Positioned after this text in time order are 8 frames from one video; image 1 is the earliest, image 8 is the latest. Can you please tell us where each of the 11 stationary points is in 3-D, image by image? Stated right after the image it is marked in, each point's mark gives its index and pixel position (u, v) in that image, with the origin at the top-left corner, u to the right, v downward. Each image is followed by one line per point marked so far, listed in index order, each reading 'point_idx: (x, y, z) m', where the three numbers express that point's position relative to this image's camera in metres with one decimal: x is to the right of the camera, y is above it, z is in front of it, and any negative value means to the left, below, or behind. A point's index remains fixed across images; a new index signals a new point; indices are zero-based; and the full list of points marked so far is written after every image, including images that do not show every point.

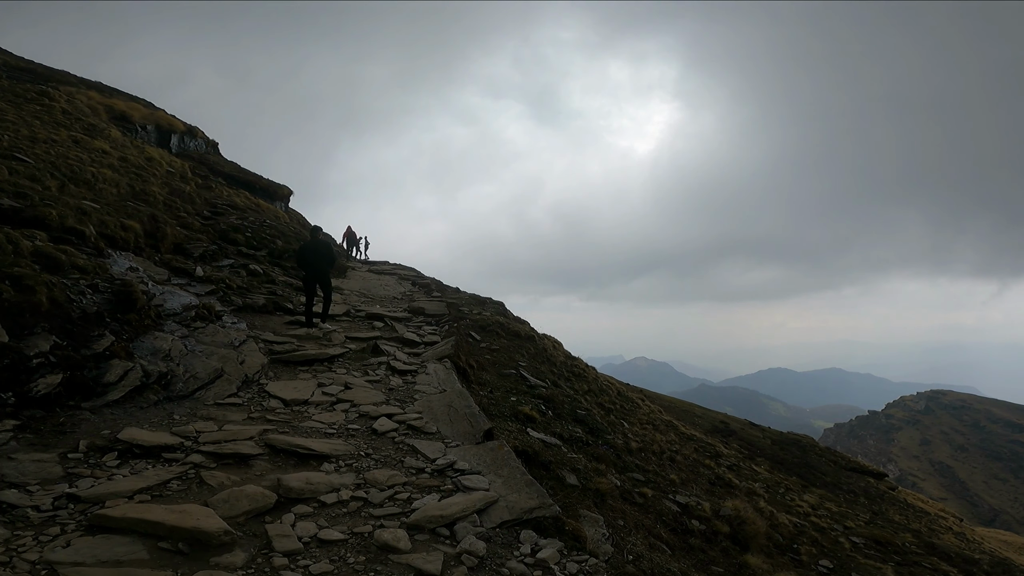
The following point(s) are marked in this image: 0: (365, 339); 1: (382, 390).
0: (-5.9, -2.1, +16.8) m
1: (-3.6, -2.9, +11.7) m
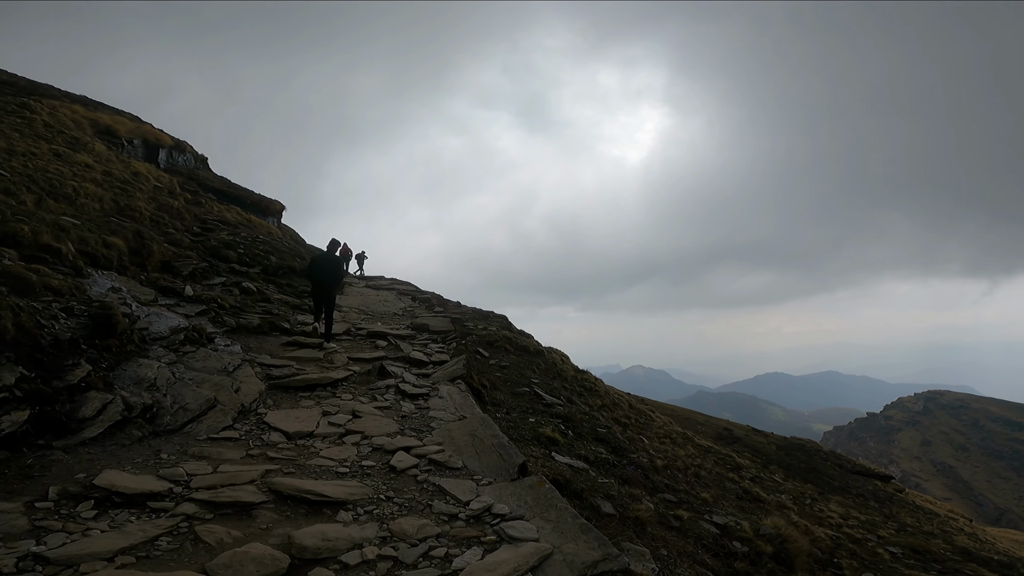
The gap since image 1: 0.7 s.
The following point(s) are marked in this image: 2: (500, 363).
0: (-5.3, -2.7, +15.7) m
1: (-3.0, -3.3, +10.6) m
2: (-0.7, -3.4, +19.0) m
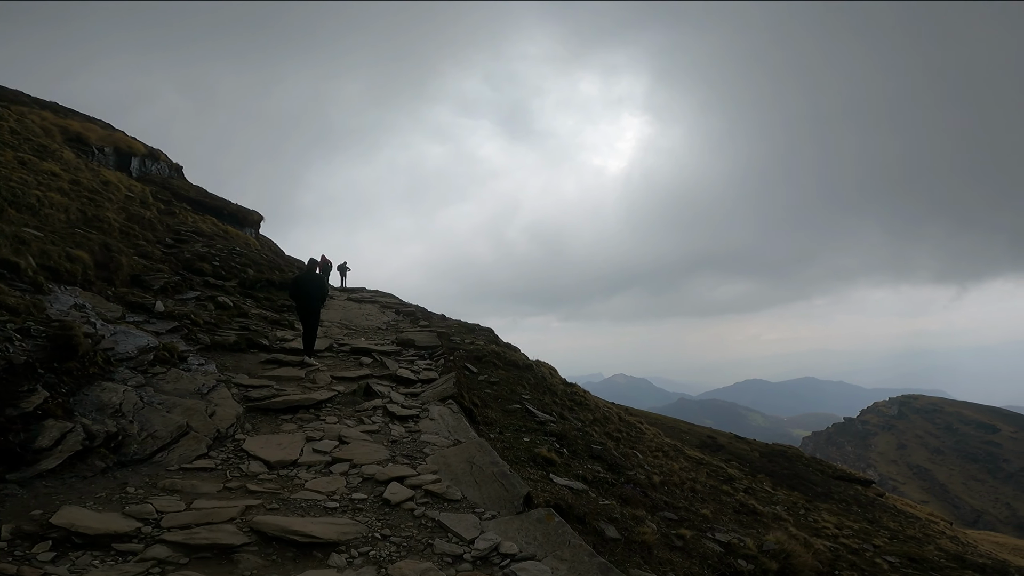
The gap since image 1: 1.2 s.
0: (-5.6, -3.2, +14.9) m
1: (-3.0, -3.6, +9.9) m
2: (-1.0, -4.0, +18.4) m
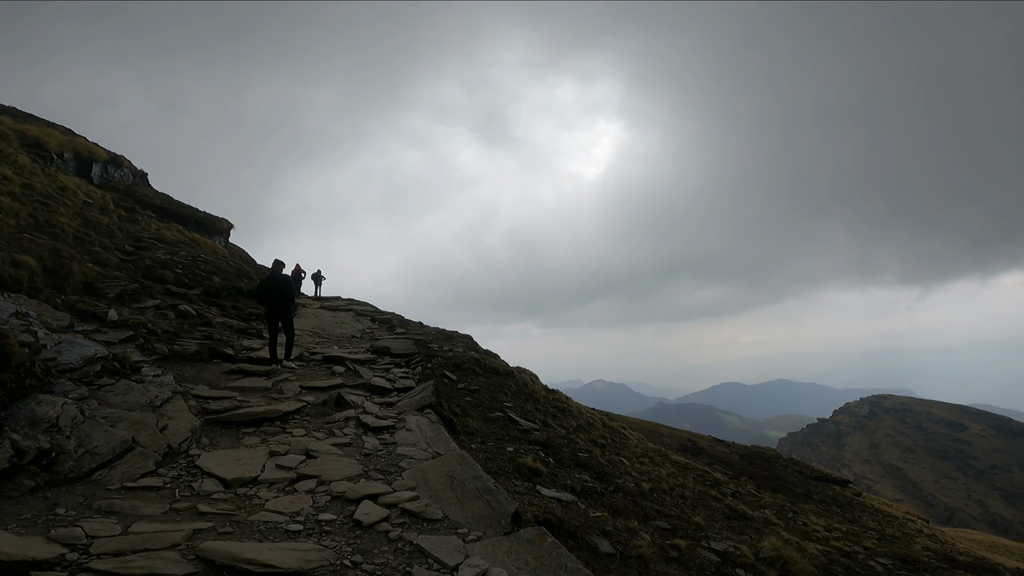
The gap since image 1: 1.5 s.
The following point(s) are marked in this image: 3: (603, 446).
0: (-6.2, -3.3, +13.9) m
1: (-3.3, -3.6, +9.0) m
2: (-1.8, -4.1, +17.6) m
3: (+4.2, -7.2, +19.2) m
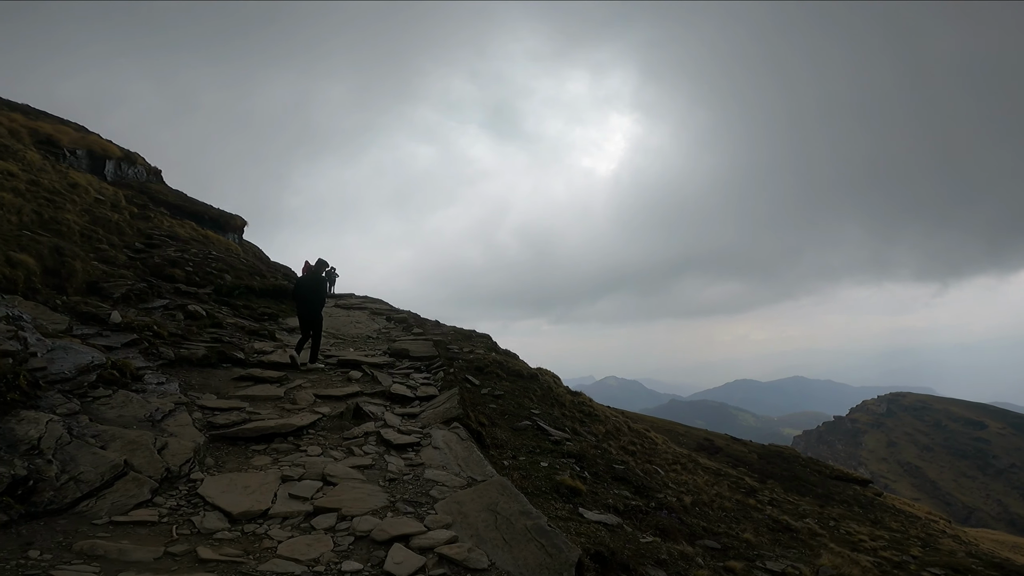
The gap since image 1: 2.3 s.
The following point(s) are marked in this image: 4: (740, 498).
0: (-5.2, -3.3, +12.9) m
1: (-2.5, -3.7, +7.9) m
2: (-0.7, -4.1, +16.5) m
3: (+5.2, -7.1, +18.0) m
4: (+10.2, -9.4, +18.9) m
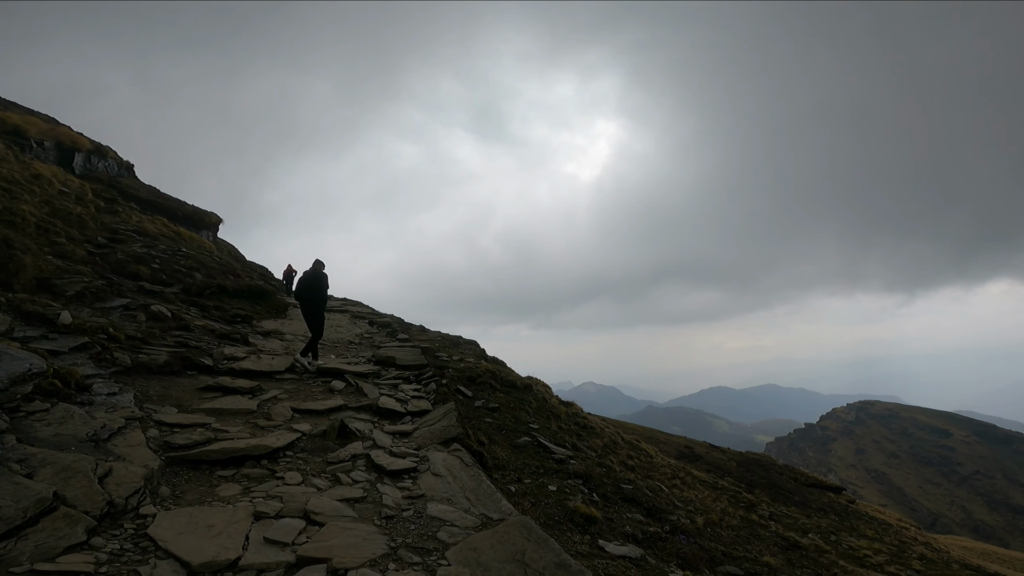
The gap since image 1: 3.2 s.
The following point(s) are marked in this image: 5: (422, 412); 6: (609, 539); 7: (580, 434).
0: (-5.1, -3.3, +11.5) m
1: (-2.2, -3.7, +6.7) m
2: (-0.9, -4.2, +15.3) m
3: (+5.0, -7.4, +17.1) m
4: (+9.9, -9.8, +18.2) m
5: (-2.5, -3.5, +11.9) m
6: (+2.0, -5.4, +9.0) m
7: (+2.9, -6.1, +17.9) m
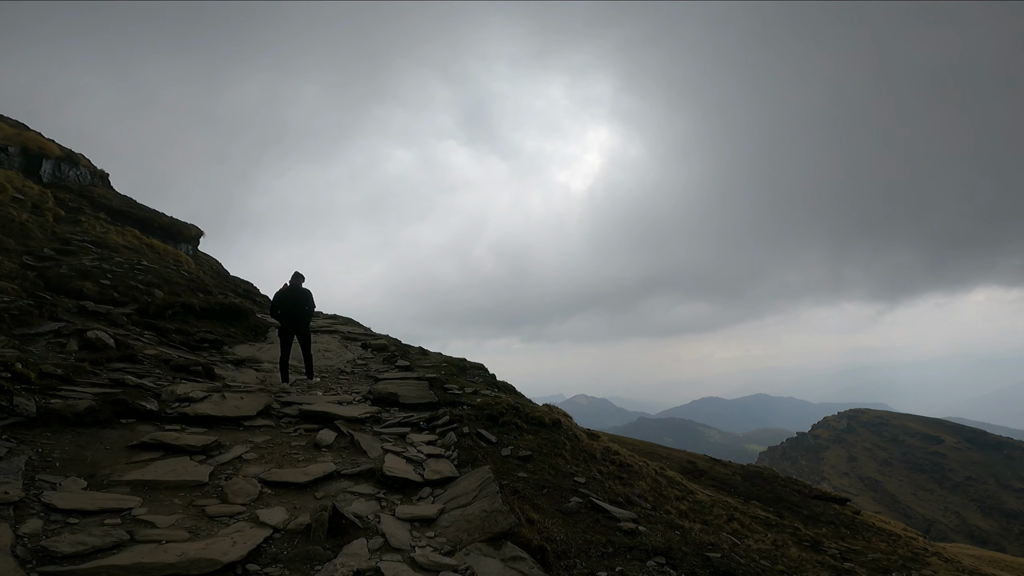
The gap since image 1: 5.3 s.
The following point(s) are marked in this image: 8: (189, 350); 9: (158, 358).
0: (-4.0, -3.8, +8.2) m
1: (-0.8, -4.0, +3.4) m
2: (+0.2, -4.7, +12.1) m
3: (+6.0, -7.8, +14.0) m
4: (+10.9, -10.3, +15.2) m
5: (-1.4, -3.9, +8.6) m
6: (+3.3, -5.7, +5.8) m
7: (+3.9, -6.7, +14.7) m
8: (-14.1, -2.6, +18.4) m
9: (-12.8, -2.6, +15.3) m
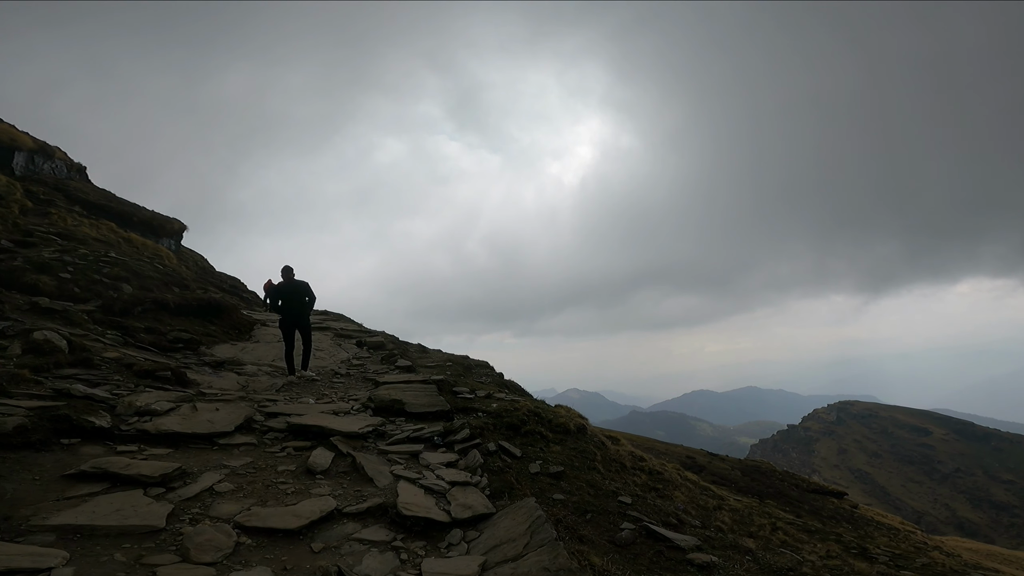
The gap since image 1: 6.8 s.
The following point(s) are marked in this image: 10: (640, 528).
0: (-3.1, -3.5, +6.2) m
1: (+0.1, -3.7, +1.5) m
2: (+1.0, -4.4, +10.2) m
3: (+6.8, -7.5, +12.3) m
4: (+11.6, -9.9, +13.6) m
5: (-0.5, -3.6, +6.7) m
6: (+4.2, -5.4, +4.1) m
7: (+4.6, -6.3, +12.9) m
8: (-13.5, -2.3, +16.2) m
9: (-12.2, -2.3, +13.1) m
10: (+2.6, -5.0, +8.8) m
